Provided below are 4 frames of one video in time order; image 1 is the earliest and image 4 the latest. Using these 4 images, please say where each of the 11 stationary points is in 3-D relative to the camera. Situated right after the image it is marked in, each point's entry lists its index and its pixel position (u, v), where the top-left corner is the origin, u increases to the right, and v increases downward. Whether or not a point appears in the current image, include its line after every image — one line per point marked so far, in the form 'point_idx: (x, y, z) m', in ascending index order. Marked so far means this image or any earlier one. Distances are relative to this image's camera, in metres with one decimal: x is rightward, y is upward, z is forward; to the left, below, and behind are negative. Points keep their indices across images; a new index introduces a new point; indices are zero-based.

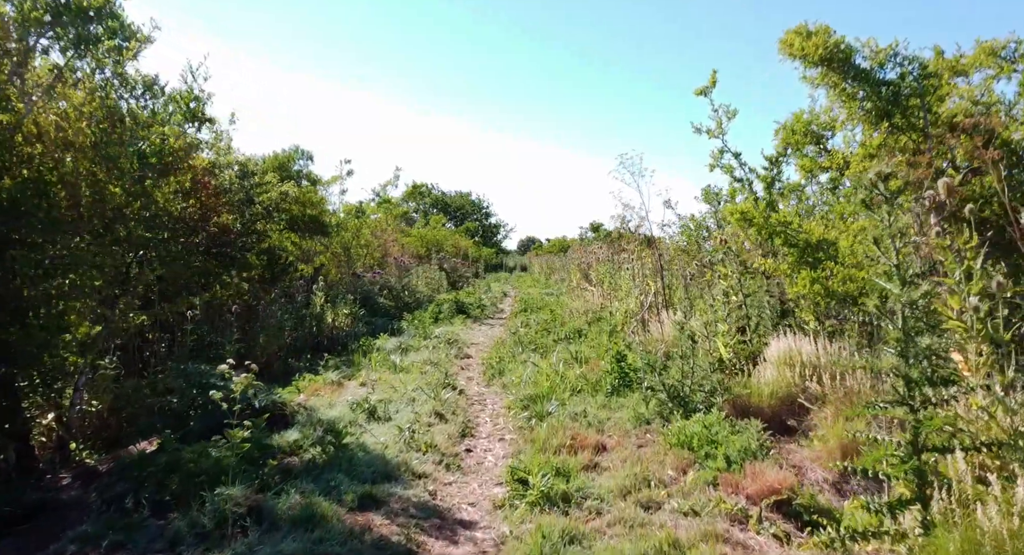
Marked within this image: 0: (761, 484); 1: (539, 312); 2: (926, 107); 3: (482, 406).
0: (+1.1, -1.0, +2.8) m
1: (+0.6, -0.8, +13.8) m
2: (+2.3, +1.0, +3.5) m
3: (-0.2, -1.1, +5.1) m
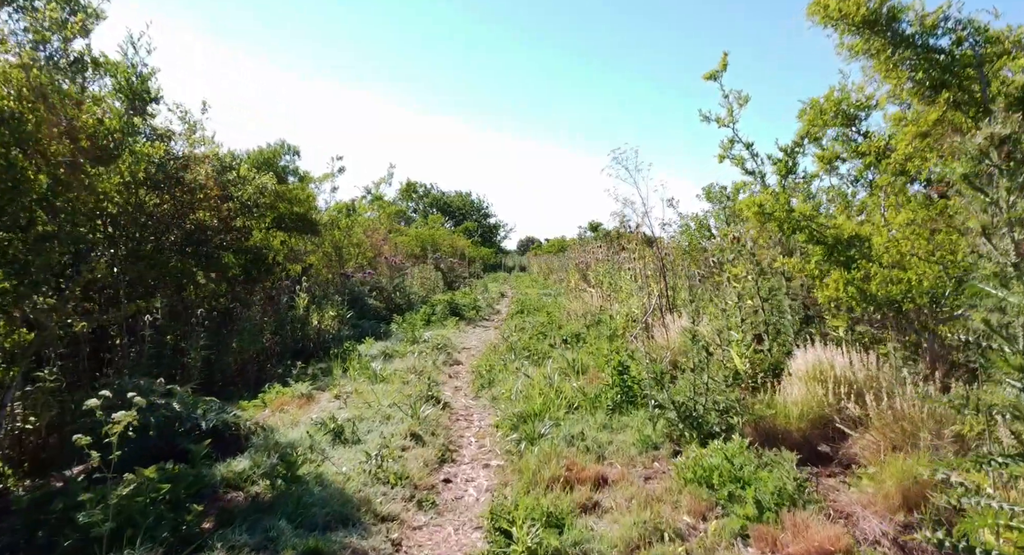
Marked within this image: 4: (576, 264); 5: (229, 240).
0: (+1.1, -1.0, +2.3) m
1: (+0.5, -0.8, +13.3) m
2: (+2.3, +0.9, +3.0) m
3: (-0.3, -1.1, +4.5) m
4: (+2.0, +0.4, +19.6) m
5: (-3.8, +0.5, +8.5) m
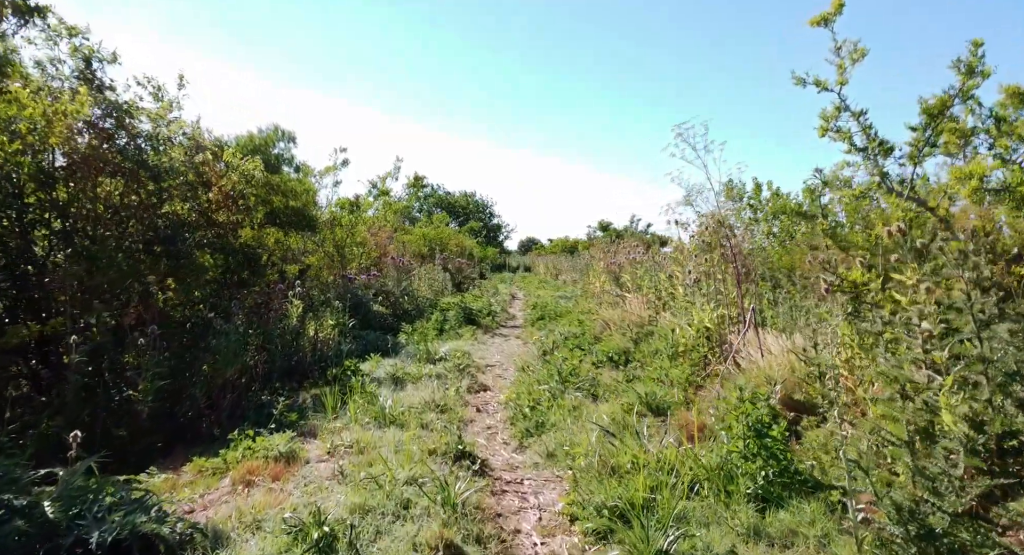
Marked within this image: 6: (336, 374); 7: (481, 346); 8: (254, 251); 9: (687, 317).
0: (+1.4, -1.0, +0.8) m
1: (+0.9, -0.9, +11.8) m
2: (+2.6, +0.9, +1.5) m
3: (0.0, -1.1, +3.0) m
4: (+2.5, +0.4, +18.1) m
5: (-3.4, +0.5, +7.0) m
6: (-1.9, -1.1, +6.8) m
7: (-0.5, -1.0, +9.6) m
8: (-3.3, +0.3, +8.0) m
9: (+2.0, -0.4, +7.1) m
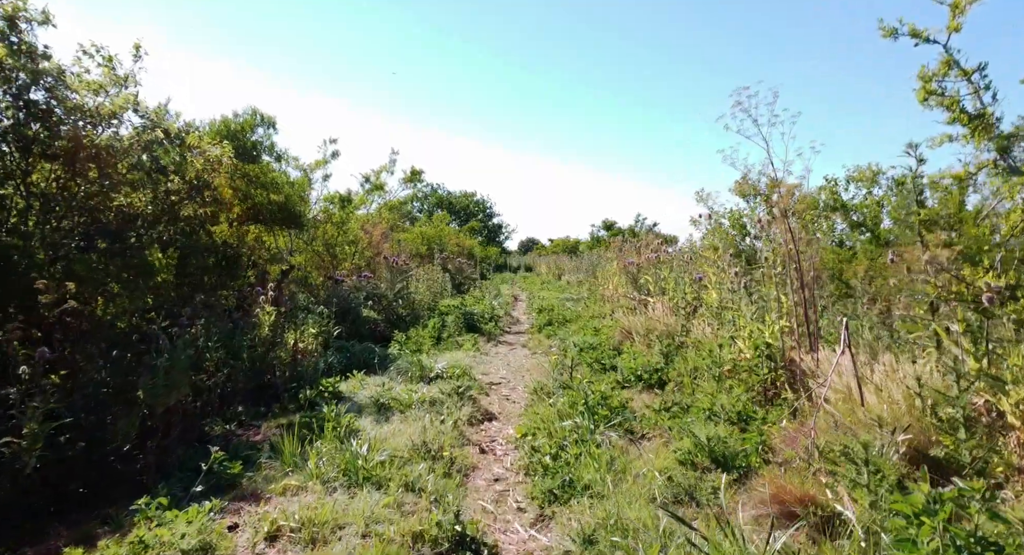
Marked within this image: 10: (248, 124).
0: (+1.5, -1.0, -0.4) m
1: (+1.0, -0.9, +10.6) m
2: (+2.7, +0.9, +0.3) m
3: (+0.1, -1.1, +1.8) m
4: (+2.6, +0.3, +16.9) m
5: (-3.4, +0.4, +5.9) m
6: (-1.8, -1.1, +5.6) m
7: (-0.4, -1.1, +8.4) m
8: (-3.2, +0.3, +6.9) m
9: (+2.1, -0.5, +5.9) m
10: (-4.2, +2.5, +10.0) m
